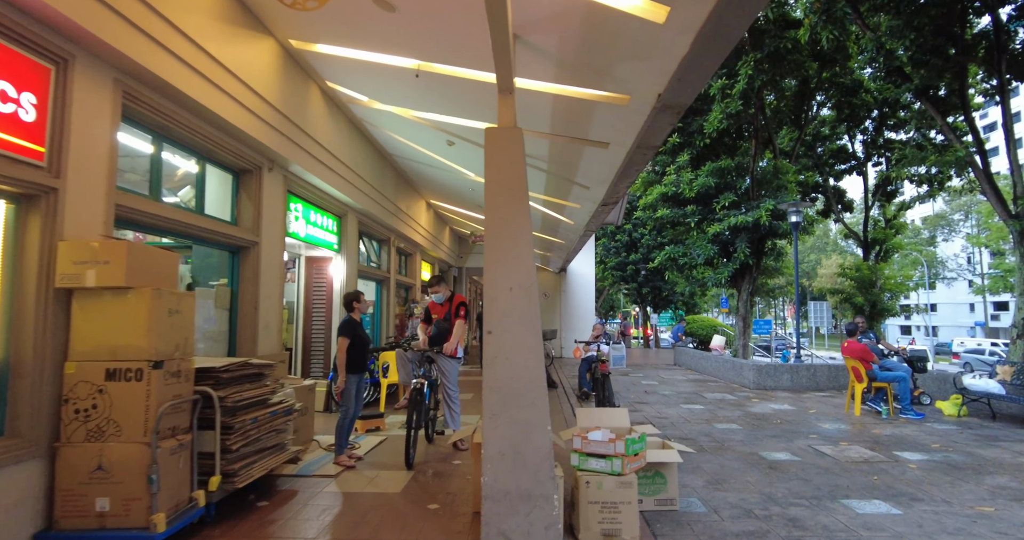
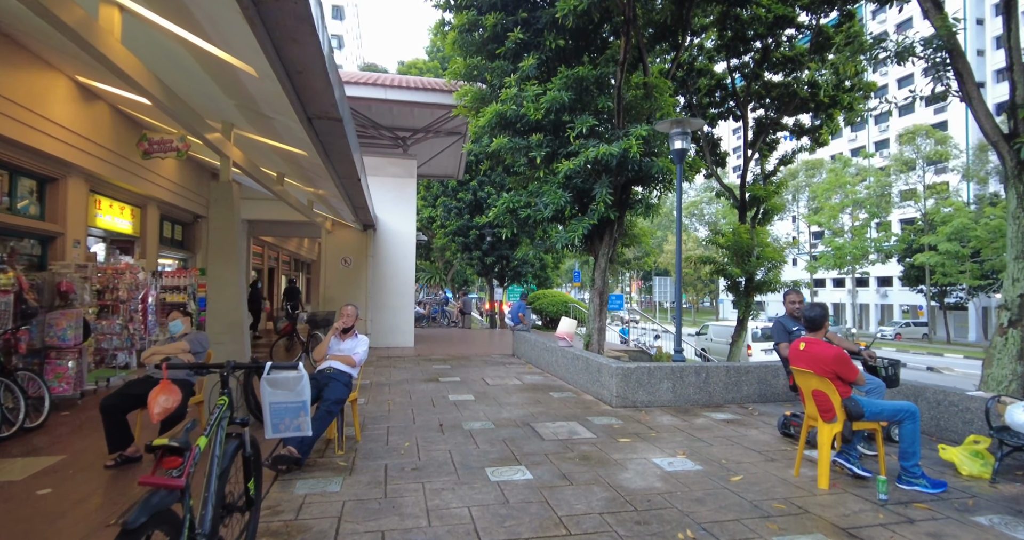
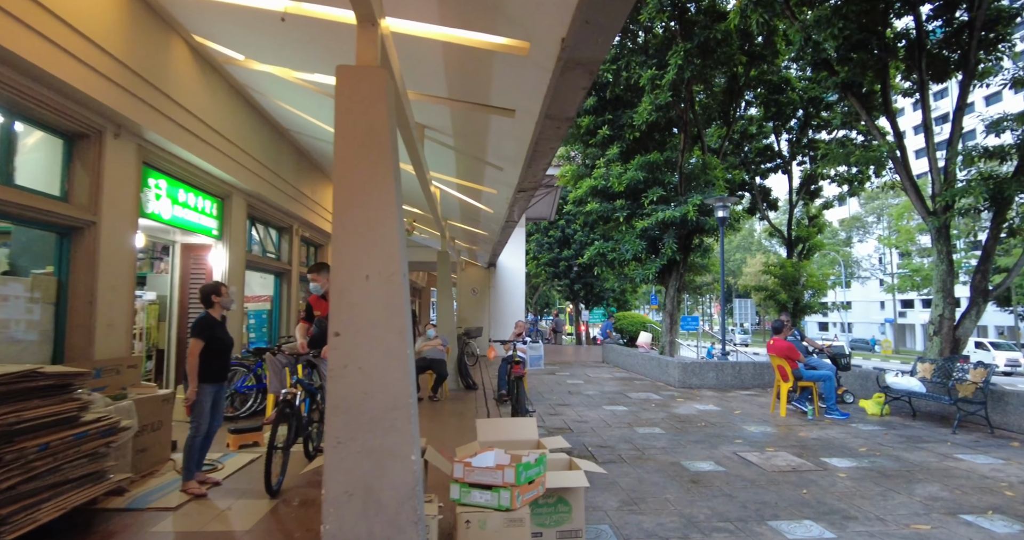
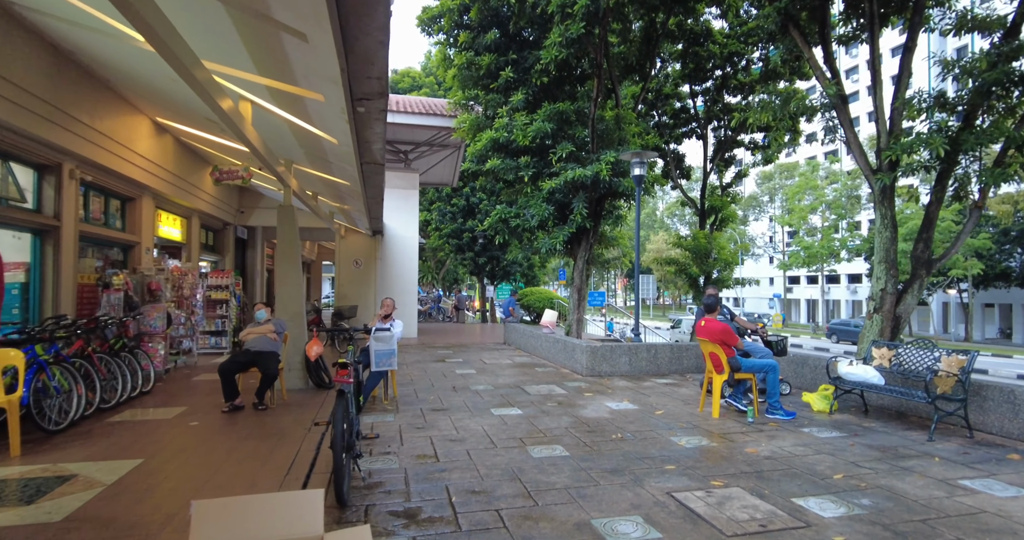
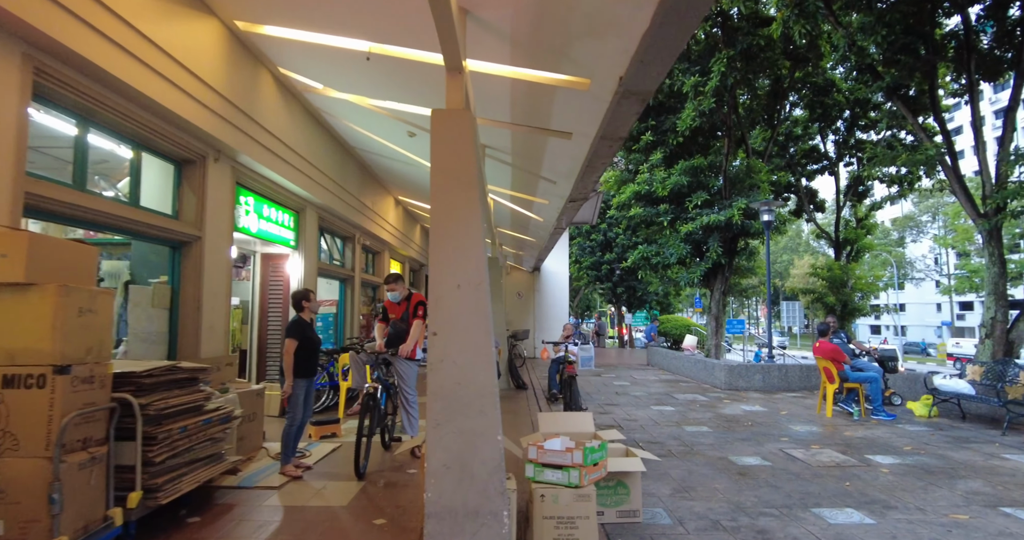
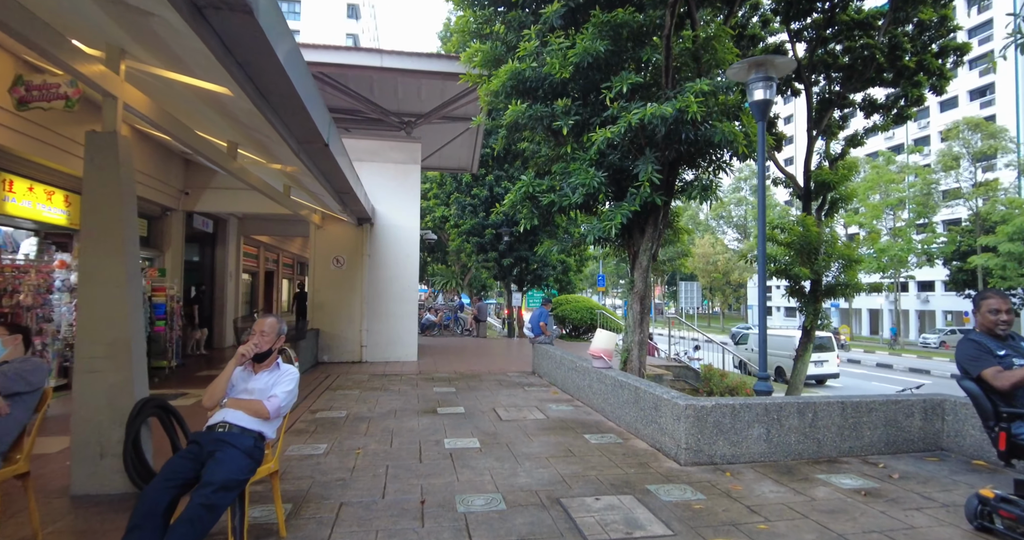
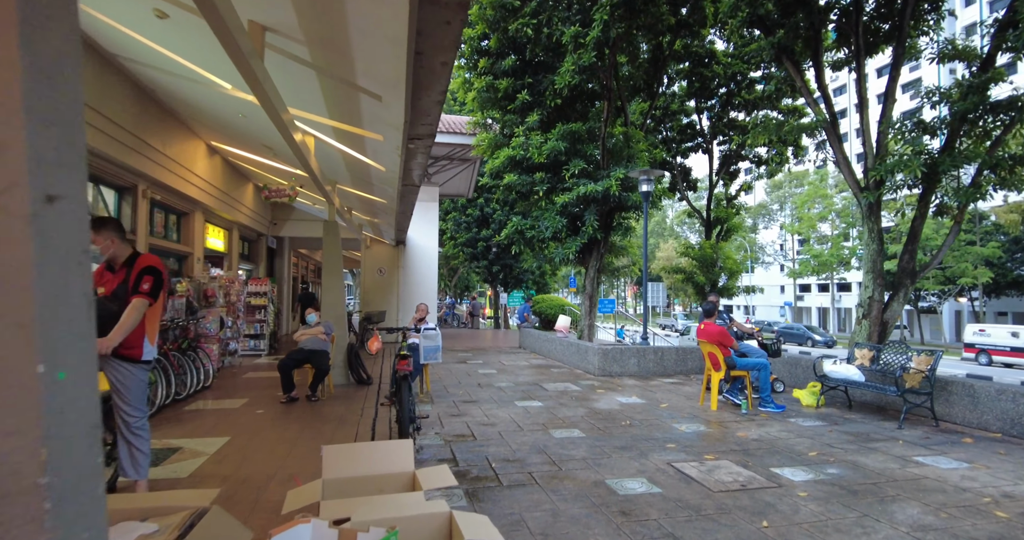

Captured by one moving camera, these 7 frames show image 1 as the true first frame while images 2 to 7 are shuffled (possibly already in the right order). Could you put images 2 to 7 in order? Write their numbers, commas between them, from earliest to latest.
5, 3, 7, 4, 2, 6
